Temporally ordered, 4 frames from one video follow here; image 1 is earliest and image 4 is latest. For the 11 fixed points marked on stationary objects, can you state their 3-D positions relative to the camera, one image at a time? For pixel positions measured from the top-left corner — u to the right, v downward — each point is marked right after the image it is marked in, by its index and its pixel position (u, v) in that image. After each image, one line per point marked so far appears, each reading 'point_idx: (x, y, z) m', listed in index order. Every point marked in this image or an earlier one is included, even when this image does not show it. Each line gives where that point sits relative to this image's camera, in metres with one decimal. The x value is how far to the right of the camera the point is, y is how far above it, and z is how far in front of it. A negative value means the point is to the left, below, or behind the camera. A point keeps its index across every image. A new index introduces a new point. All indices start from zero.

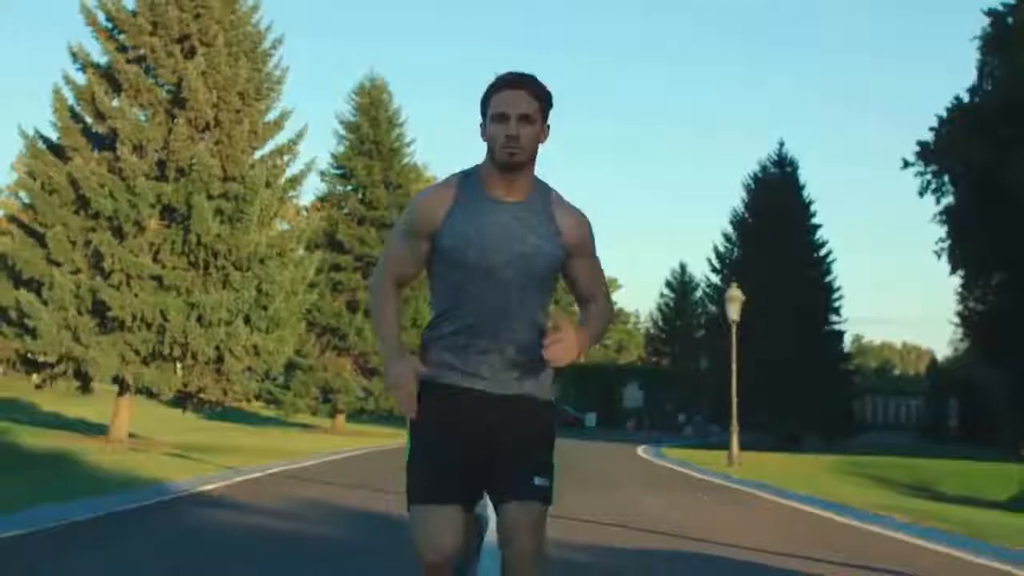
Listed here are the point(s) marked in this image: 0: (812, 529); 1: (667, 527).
0: (+2.9, -2.2, +14.2) m
1: (+1.6, -2.2, +14.4) m
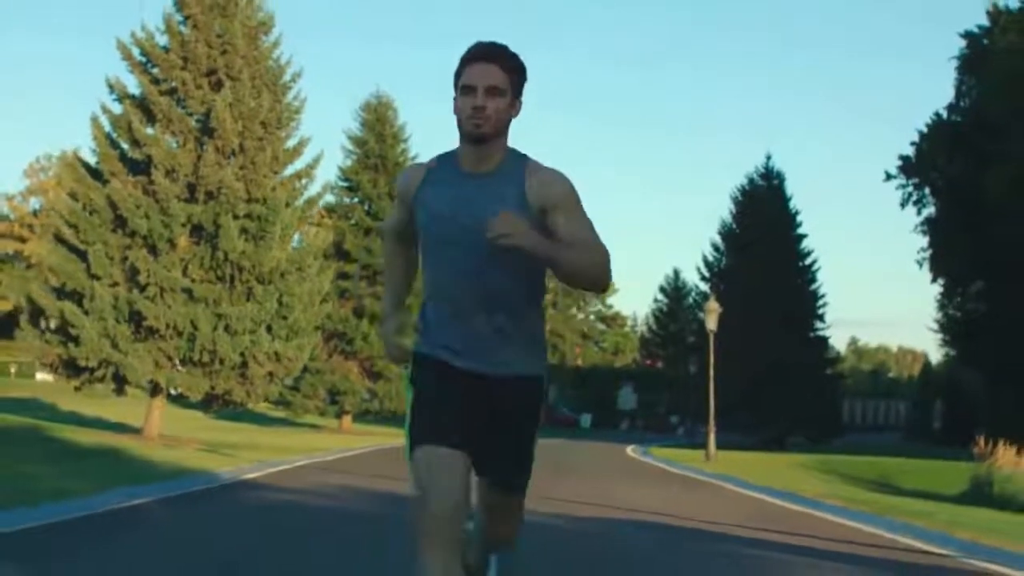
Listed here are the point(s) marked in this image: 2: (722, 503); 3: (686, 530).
0: (+2.8, -2.4, +15.7) m
1: (+1.5, -2.3, +15.9) m
2: (+2.4, -2.4, +17.1) m
3: (+1.6, -2.2, +13.7) m
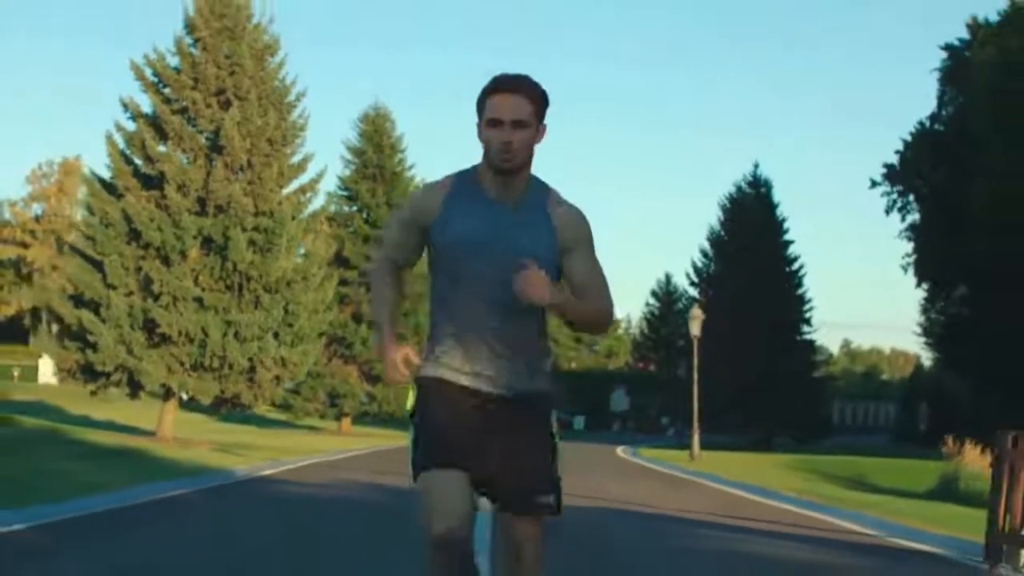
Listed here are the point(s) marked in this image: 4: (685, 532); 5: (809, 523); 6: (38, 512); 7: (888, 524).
0: (+2.7, -2.4, +16.7) m
1: (+1.5, -2.4, +16.8) m
2: (+2.3, -2.5, +18.1) m
3: (+1.5, -2.3, +14.6) m
4: (+1.5, -2.2, +13.4) m
5: (+2.9, -2.4, +14.8) m
6: (-4.2, -2.0, +13.3) m
7: (+3.8, -2.4, +15.2) m
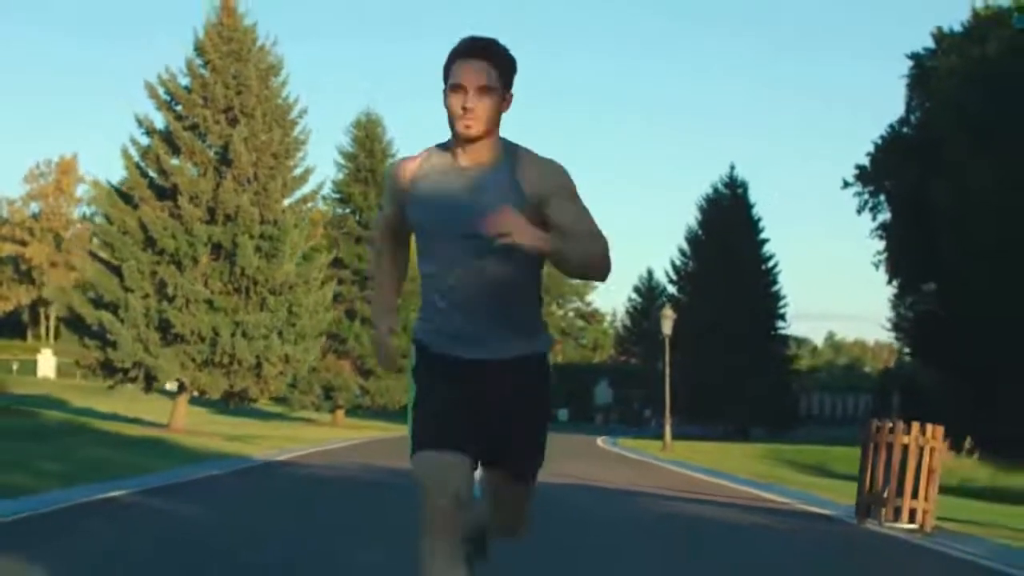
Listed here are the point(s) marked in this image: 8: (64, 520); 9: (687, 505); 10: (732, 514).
0: (+2.6, -2.5, +18.2) m
1: (+1.3, -2.5, +18.4) m
2: (+2.1, -2.6, +19.6) m
3: (+1.4, -2.3, +16.2) m
4: (+1.4, -2.2, +15.0) m
5: (+2.8, -2.4, +16.4) m
6: (-4.3, -2.0, +14.8) m
7: (+3.6, -2.4, +16.8) m
8: (-3.8, -2.0, +12.7) m
9: (+1.6, -2.3, +15.0) m
10: (+2.0, -2.2, +14.4) m
